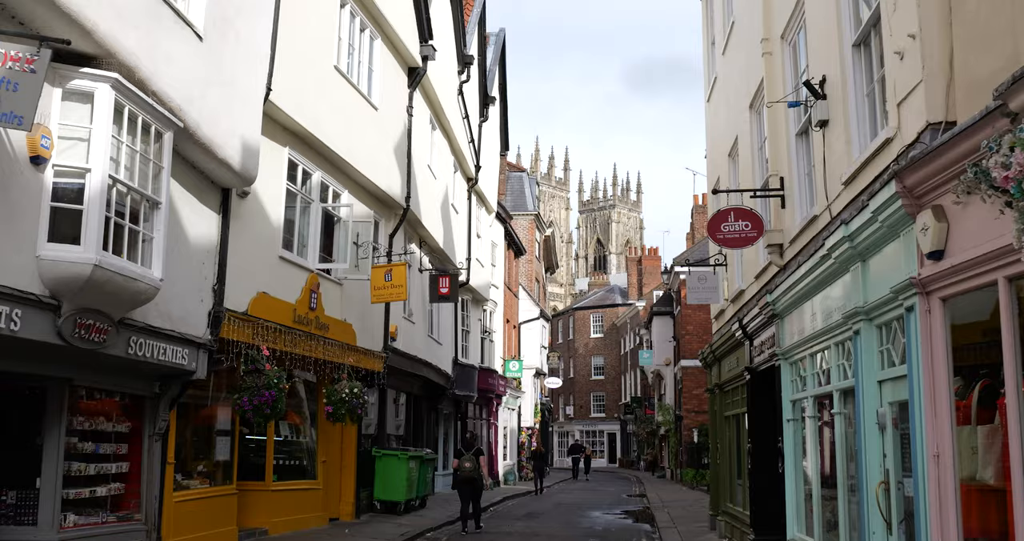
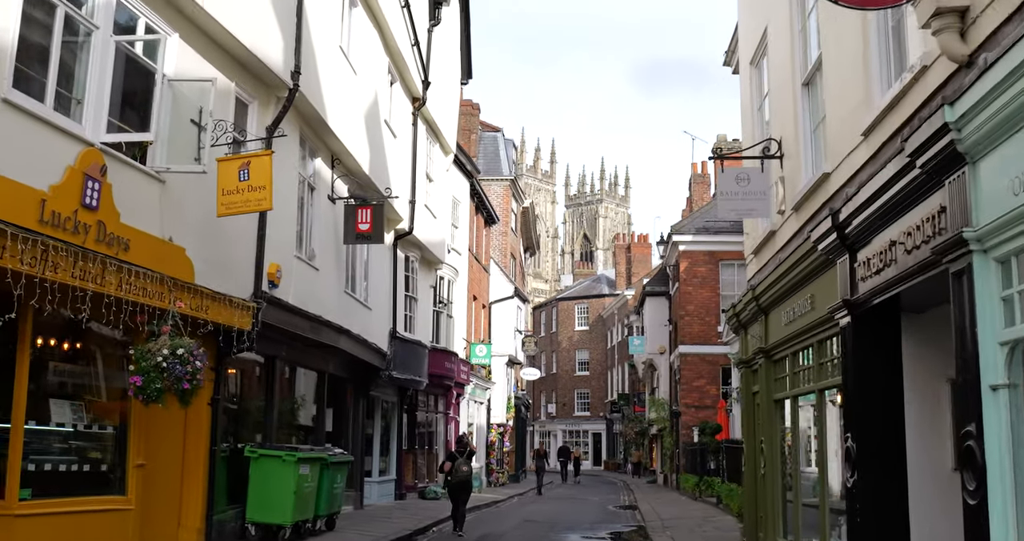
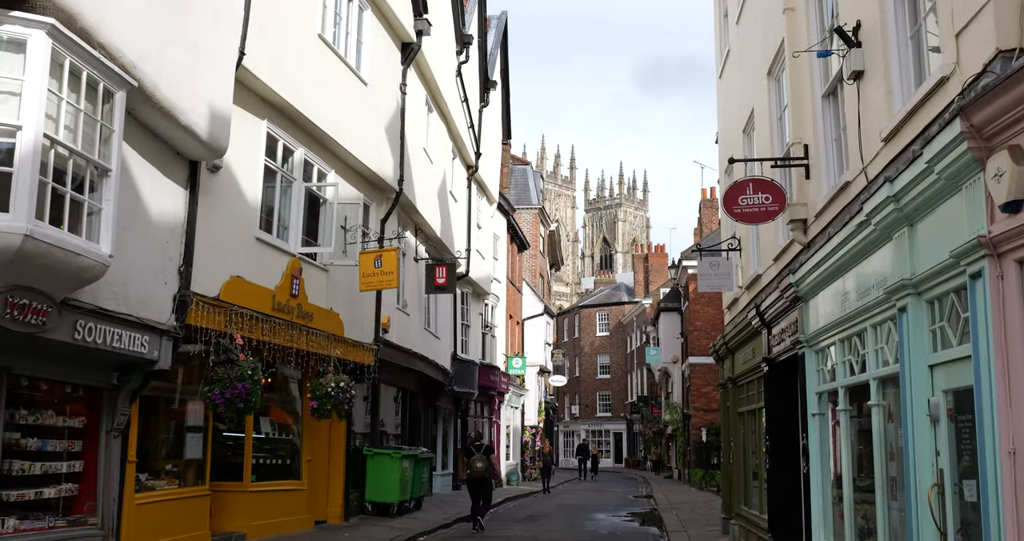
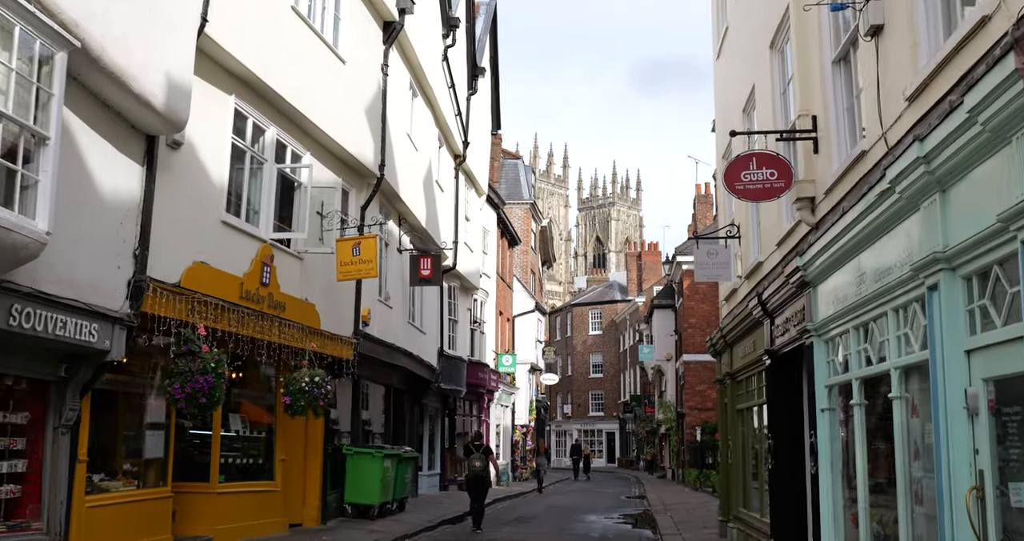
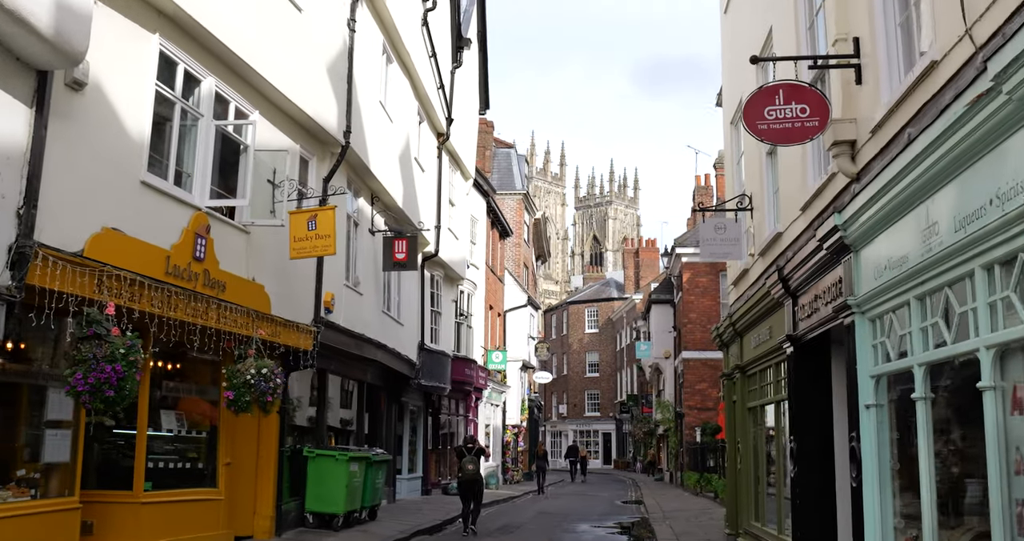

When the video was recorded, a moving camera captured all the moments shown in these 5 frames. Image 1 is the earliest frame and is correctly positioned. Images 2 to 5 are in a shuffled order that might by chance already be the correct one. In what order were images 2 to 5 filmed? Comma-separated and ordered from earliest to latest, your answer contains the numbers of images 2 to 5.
3, 4, 5, 2
